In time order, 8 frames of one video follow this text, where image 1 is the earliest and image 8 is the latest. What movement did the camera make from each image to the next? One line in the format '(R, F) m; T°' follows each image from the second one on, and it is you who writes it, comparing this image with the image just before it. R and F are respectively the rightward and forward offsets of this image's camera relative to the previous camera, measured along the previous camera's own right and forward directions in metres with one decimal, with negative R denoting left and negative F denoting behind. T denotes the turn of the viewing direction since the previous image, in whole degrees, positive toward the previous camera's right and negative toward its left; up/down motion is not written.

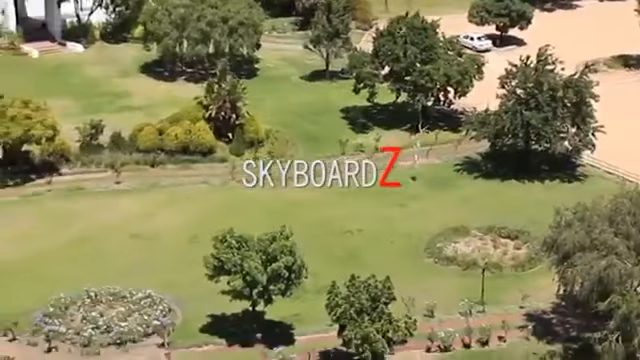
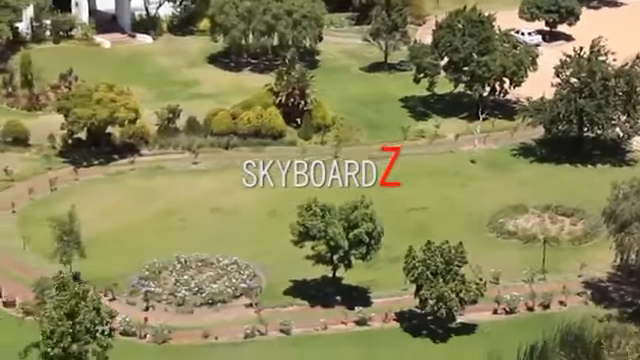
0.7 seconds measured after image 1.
(-1.1, -3.1) m; -1°
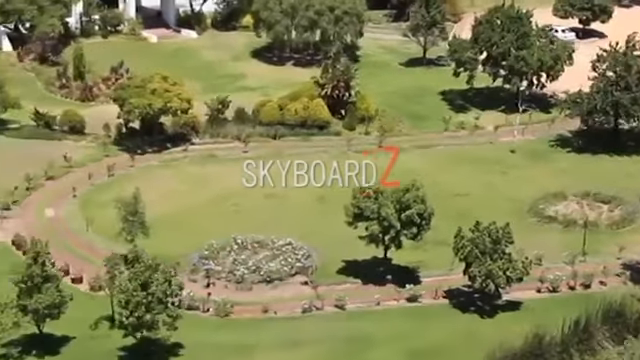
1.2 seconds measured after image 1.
(-0.8, -2.0) m; -1°
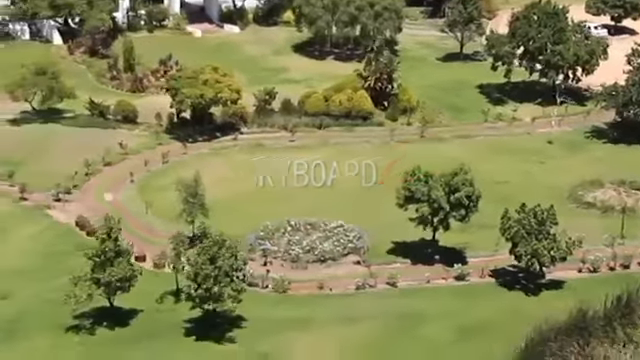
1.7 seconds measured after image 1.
(-0.9, -2.0) m; -1°
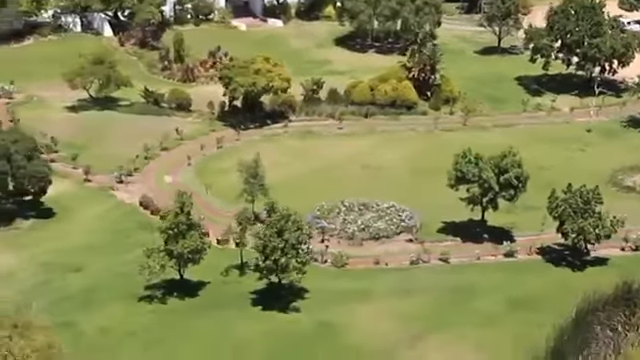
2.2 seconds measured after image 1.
(-1.0, -2.2) m; -1°
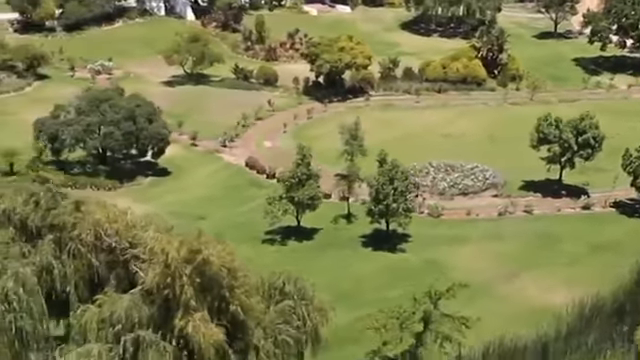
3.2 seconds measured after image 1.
(-2.4, -4.8) m; -1°
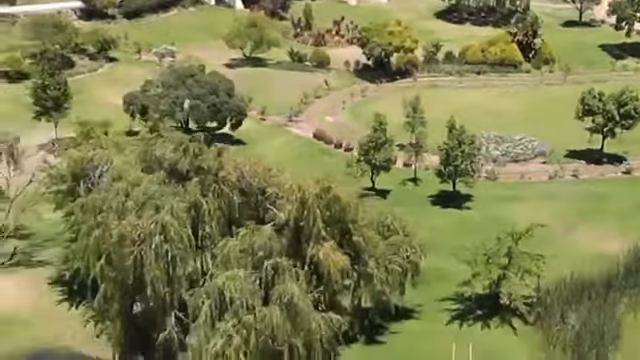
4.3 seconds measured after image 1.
(-2.7, -5.1) m; 0°
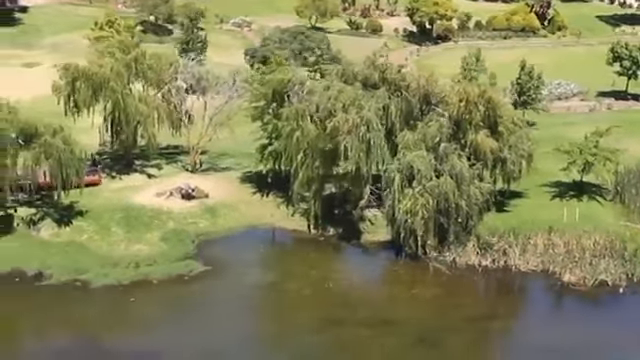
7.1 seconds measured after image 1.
(-7.5, -13.0) m; +3°
